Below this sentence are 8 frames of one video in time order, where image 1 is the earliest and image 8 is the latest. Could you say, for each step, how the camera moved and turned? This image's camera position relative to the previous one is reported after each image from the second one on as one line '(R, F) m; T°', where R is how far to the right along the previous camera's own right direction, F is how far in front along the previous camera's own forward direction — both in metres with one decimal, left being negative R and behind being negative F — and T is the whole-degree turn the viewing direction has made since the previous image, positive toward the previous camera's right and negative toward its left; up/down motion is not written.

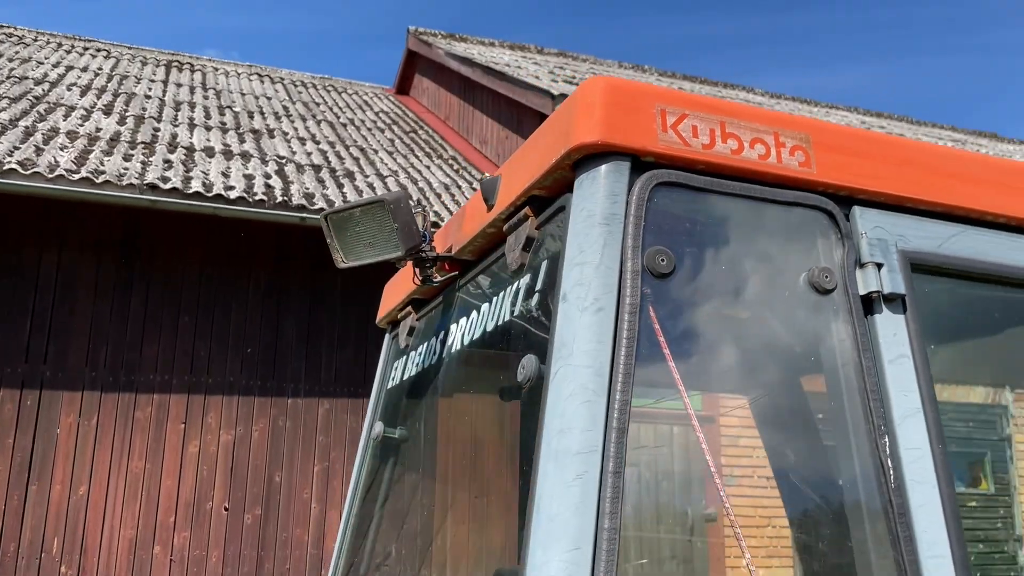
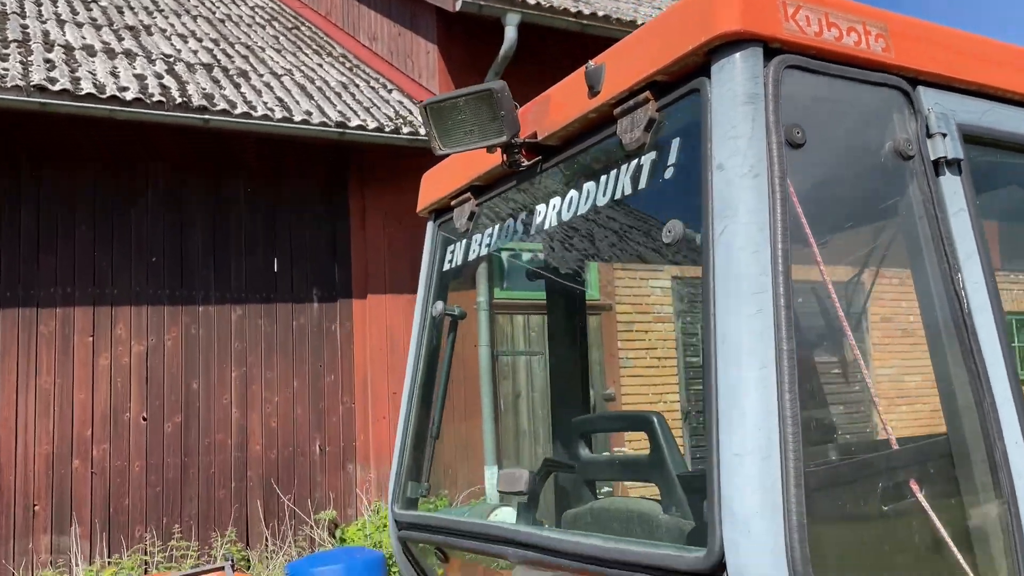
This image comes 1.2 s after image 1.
(-0.5, -0.2) m; +9°
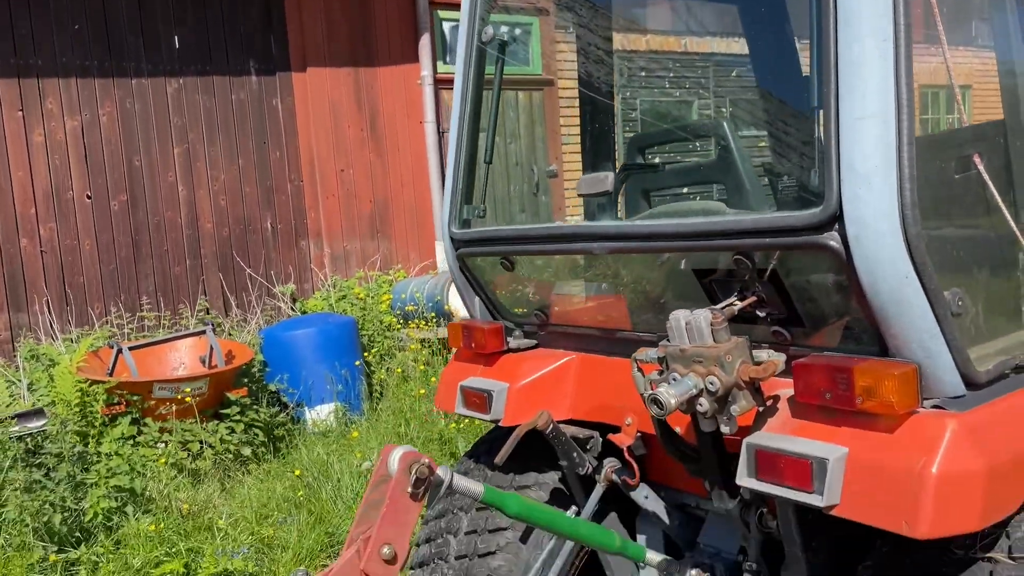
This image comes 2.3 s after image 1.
(-0.4, -0.1) m; +6°
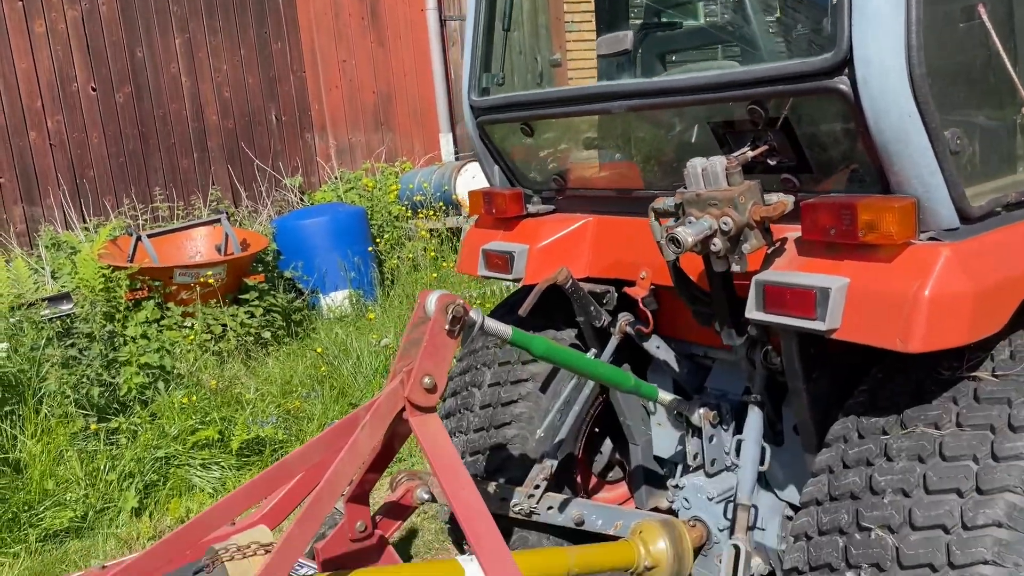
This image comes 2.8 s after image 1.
(-0.1, -0.1) m; 0°
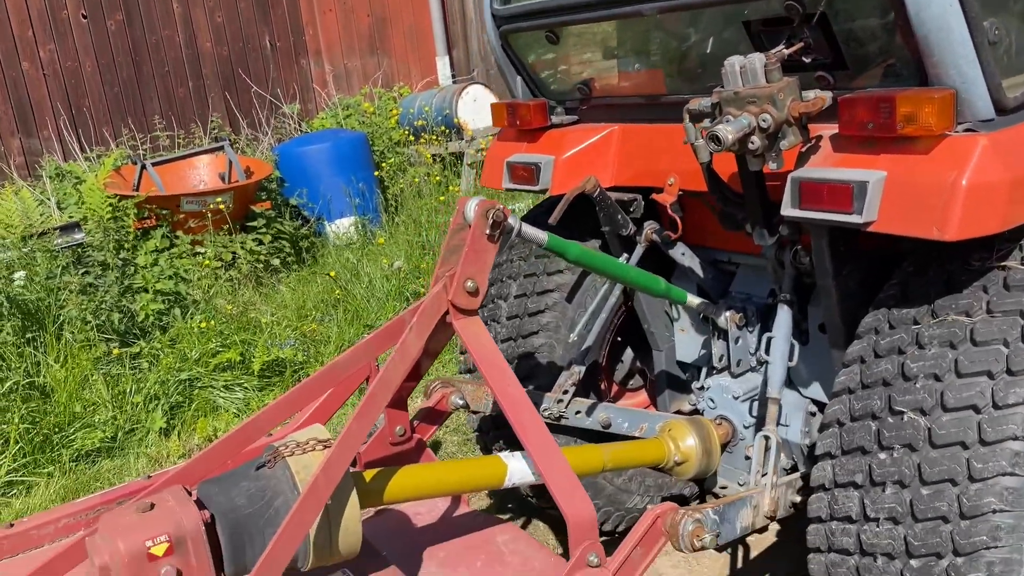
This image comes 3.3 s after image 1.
(-0.1, 0.0) m; 0°
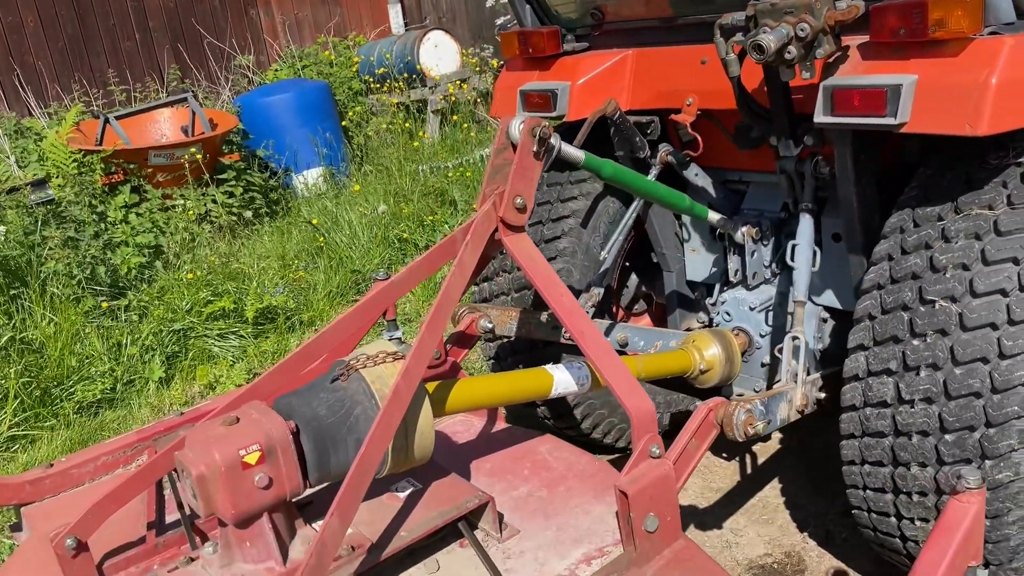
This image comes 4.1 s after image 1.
(-0.2, -0.1) m; +4°
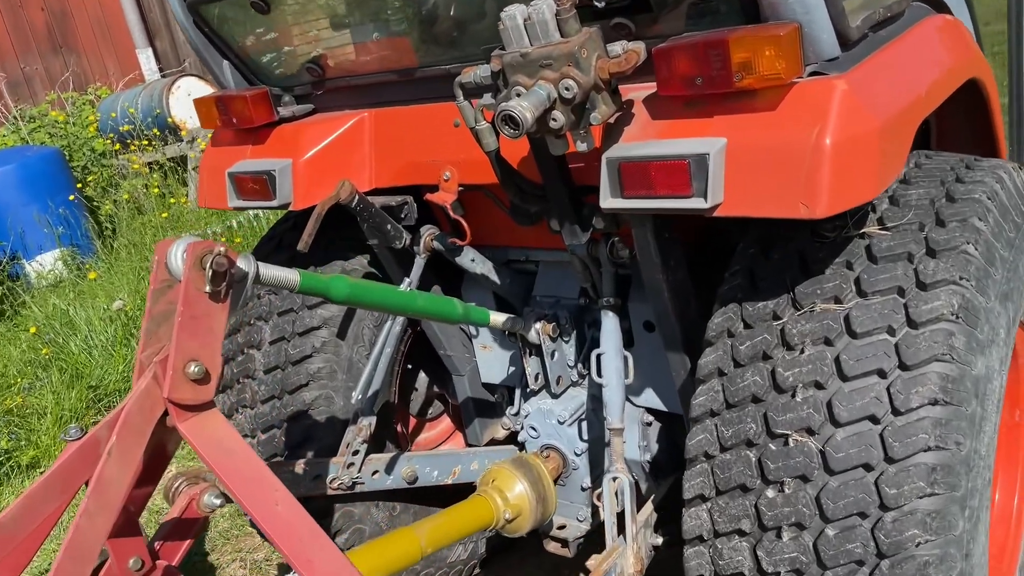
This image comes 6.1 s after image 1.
(+0.2, +0.6) m; +12°
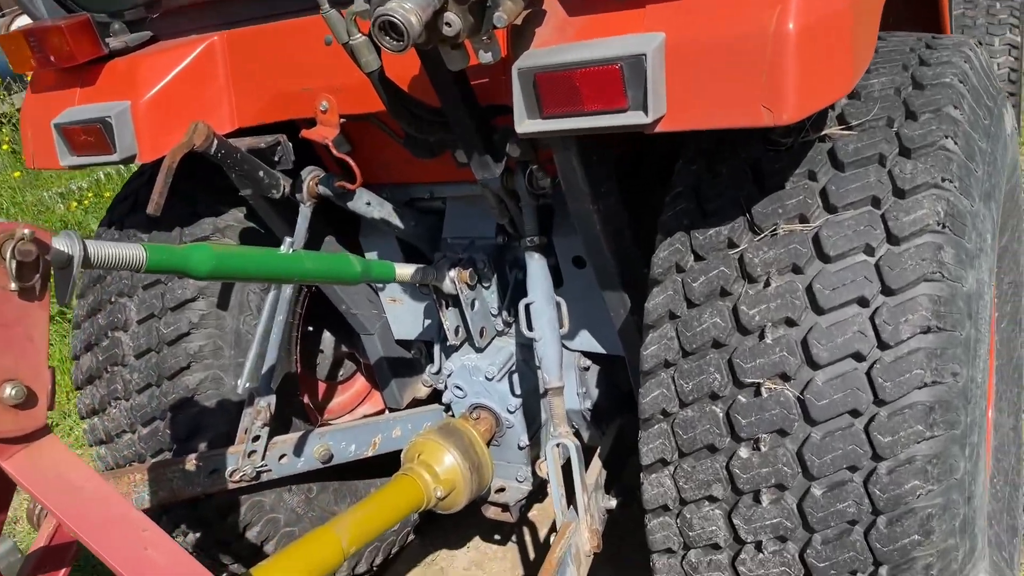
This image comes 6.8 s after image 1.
(0.0, +0.3) m; +6°
